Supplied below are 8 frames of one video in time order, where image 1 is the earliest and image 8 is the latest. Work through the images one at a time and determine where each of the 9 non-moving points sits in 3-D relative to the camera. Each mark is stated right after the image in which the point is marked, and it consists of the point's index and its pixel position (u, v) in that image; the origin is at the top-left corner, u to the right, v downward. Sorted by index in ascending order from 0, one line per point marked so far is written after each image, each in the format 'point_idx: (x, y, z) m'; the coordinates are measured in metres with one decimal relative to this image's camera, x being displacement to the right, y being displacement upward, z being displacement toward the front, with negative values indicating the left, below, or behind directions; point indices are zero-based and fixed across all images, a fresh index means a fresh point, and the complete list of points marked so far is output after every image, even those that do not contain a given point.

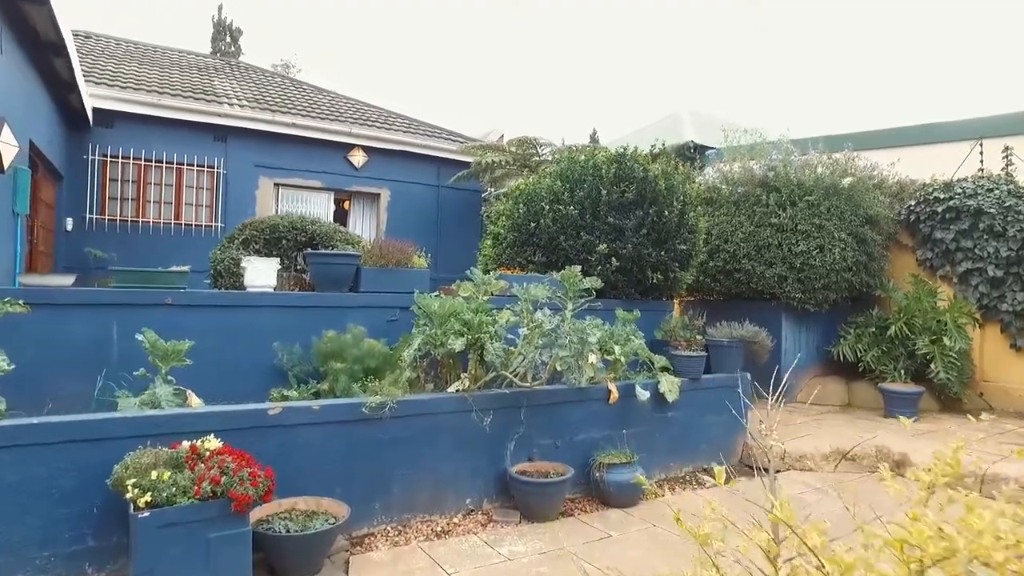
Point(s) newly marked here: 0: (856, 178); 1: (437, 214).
0: (+3.9, +1.2, +7.4) m
1: (-1.2, +1.2, +10.8) m
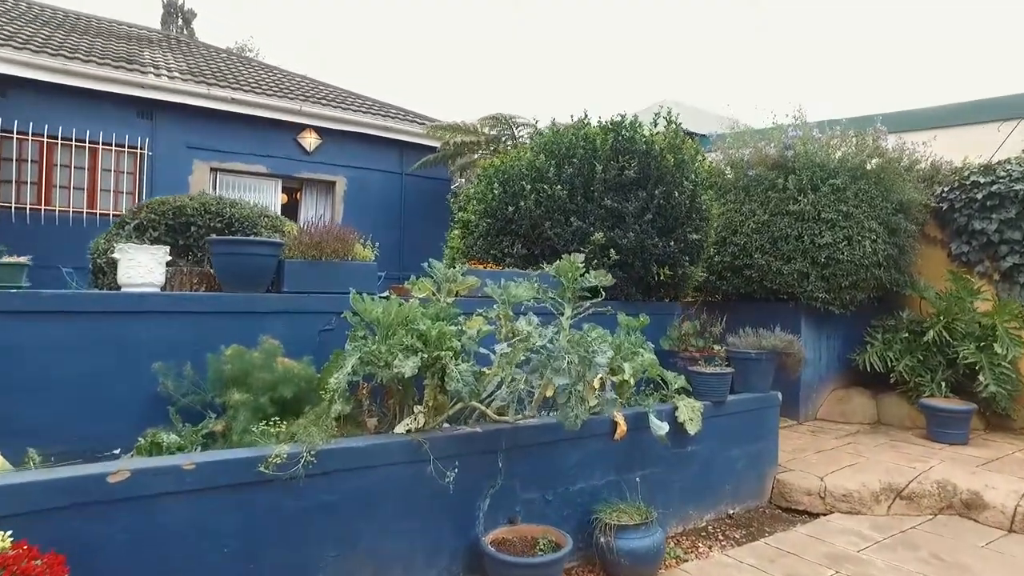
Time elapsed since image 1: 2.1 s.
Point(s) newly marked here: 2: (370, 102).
0: (+3.6, +1.3, +6.4) m
1: (-1.6, +1.2, +9.6) m
2: (-2.2, +2.8, +10.1) m
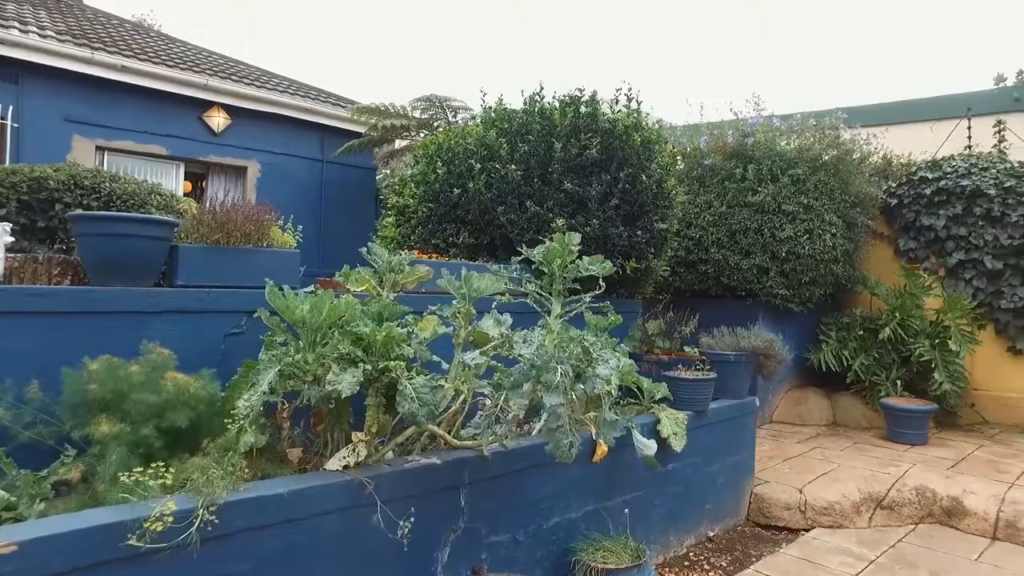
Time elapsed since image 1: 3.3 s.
0: (+3.1, +1.3, +6.1) m
1: (-2.5, +1.2, +8.7) m
2: (-3.1, +2.9, +9.2) m
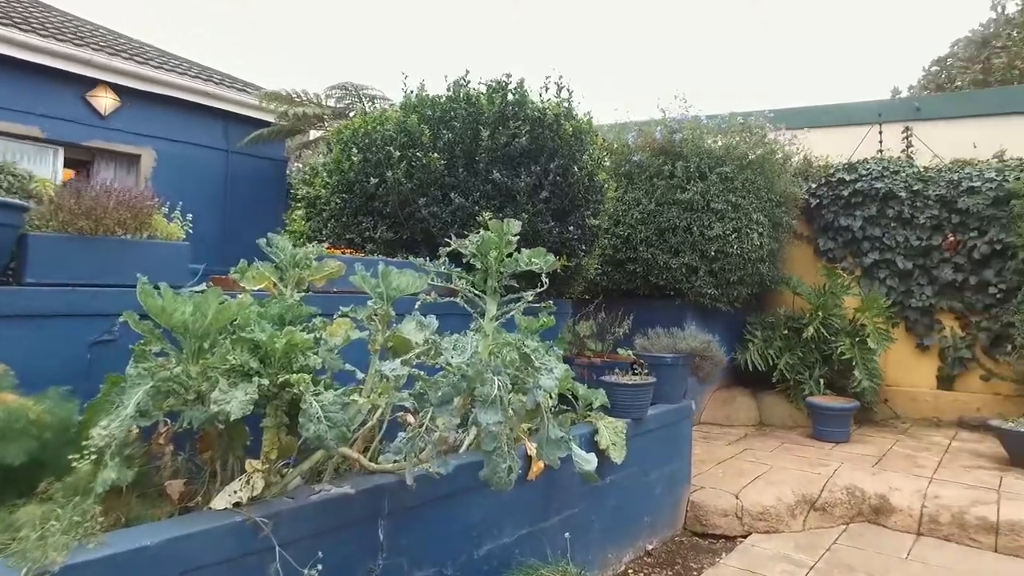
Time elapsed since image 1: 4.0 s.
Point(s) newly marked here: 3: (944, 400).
0: (+2.4, +1.3, +6.1) m
1: (-3.5, +1.2, +8.0) m
2: (-4.1, +2.9, +8.4) m
3: (+4.1, -1.1, +6.4) m
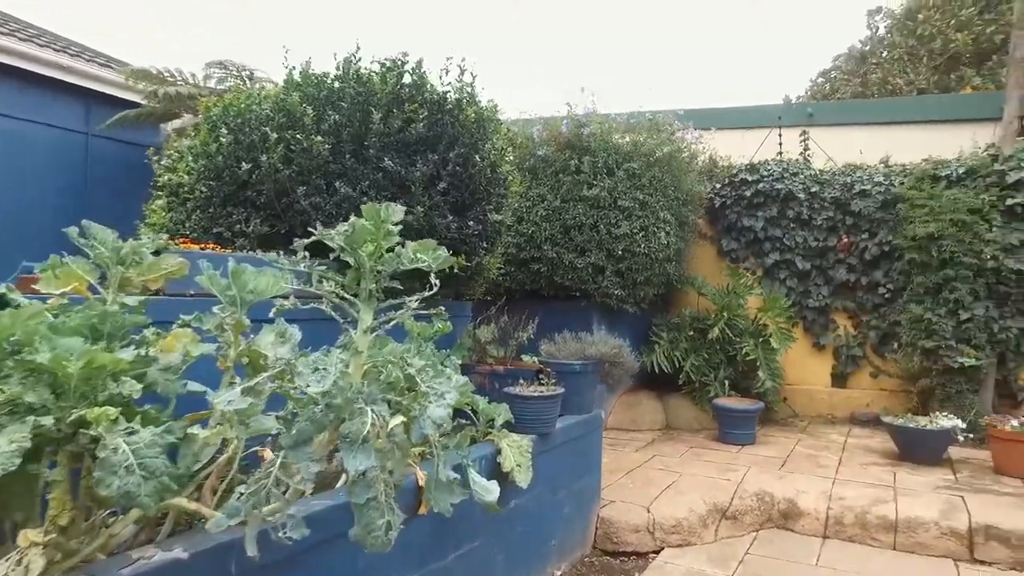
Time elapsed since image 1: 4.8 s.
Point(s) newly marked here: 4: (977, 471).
0: (+1.5, +1.3, +6.0) m
1: (-4.6, +1.2, +7.1) m
2: (-5.3, +2.8, +7.4) m
3: (+3.2, -1.1, +6.5) m
4: (+3.3, -1.3, +4.8) m
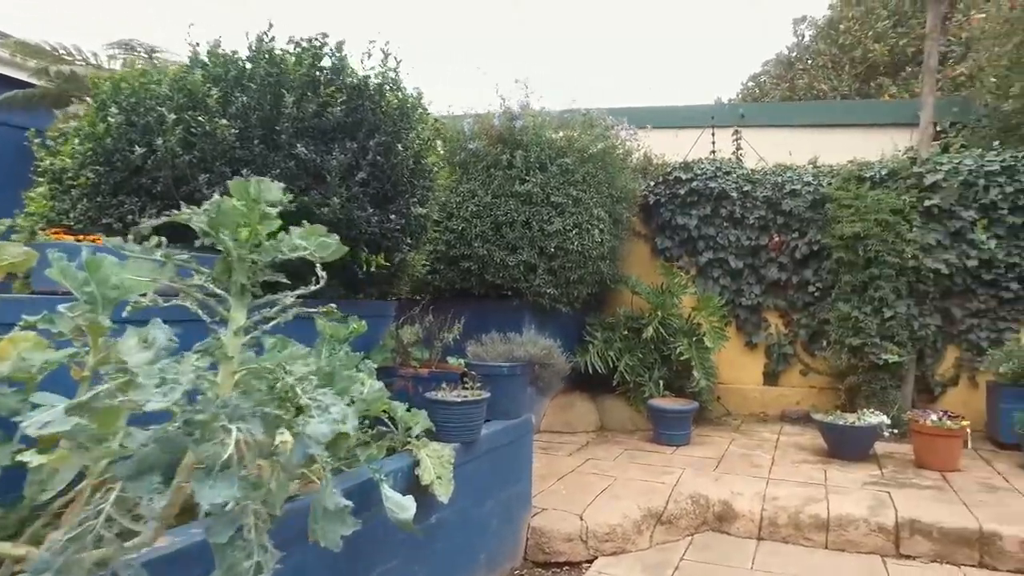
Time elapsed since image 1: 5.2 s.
0: (+0.9, +1.3, +5.9) m
1: (-5.3, +1.2, +6.4) m
2: (-6.0, +2.8, +6.7) m
3: (+2.5, -1.1, +6.5) m
4: (+2.8, -1.3, +4.8) m
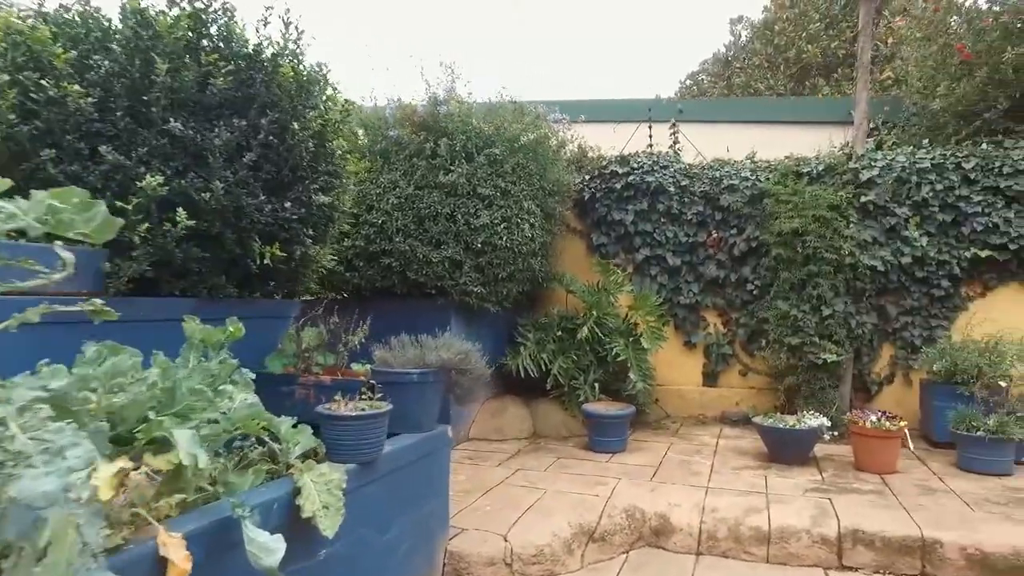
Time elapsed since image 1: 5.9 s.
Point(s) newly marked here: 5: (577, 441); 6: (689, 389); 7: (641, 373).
0: (+0.3, +1.3, +5.6) m
1: (-5.9, +1.2, +5.6) m
2: (-6.6, +2.8, +5.8) m
3: (+1.9, -1.0, +6.3) m
4: (+2.3, -1.3, +4.7) m
5: (+0.5, -1.2, +5.4) m
6: (+1.7, -1.0, +6.4) m
7: (+1.1, -0.7, +5.6) m
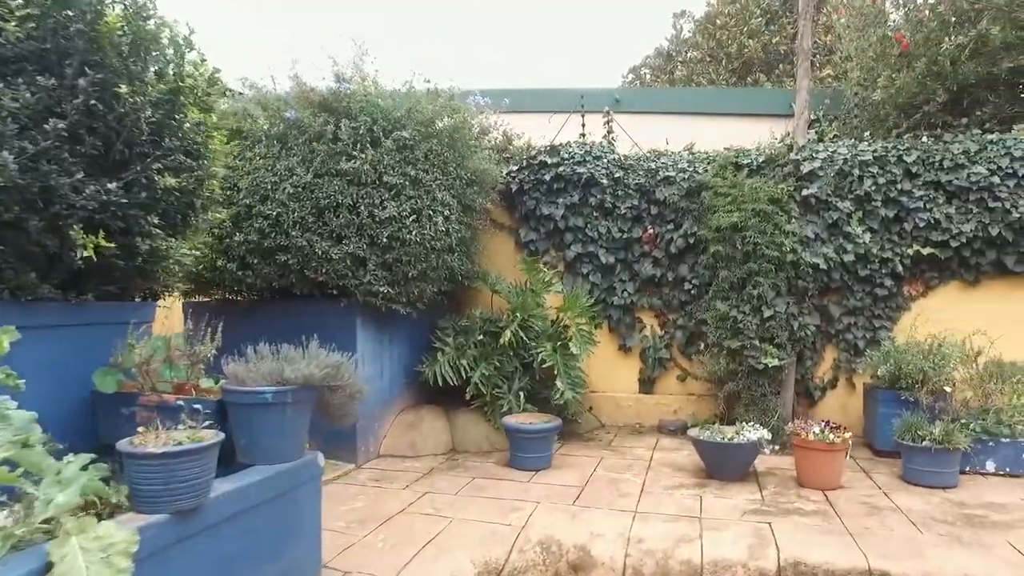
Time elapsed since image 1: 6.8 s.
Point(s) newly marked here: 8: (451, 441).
0: (-0.4, +1.3, +5.1) m
1: (-6.5, +1.2, +4.6) m
2: (-7.3, +2.8, +4.8) m
3: (+1.2, -1.0, +5.9) m
4: (+1.7, -1.2, +4.3) m
5: (-0.1, -1.2, +4.9) m
6: (+1.0, -1.0, +5.9) m
7: (+0.5, -0.7, +5.1) m
8: (-0.4, -1.2, +5.1) m
